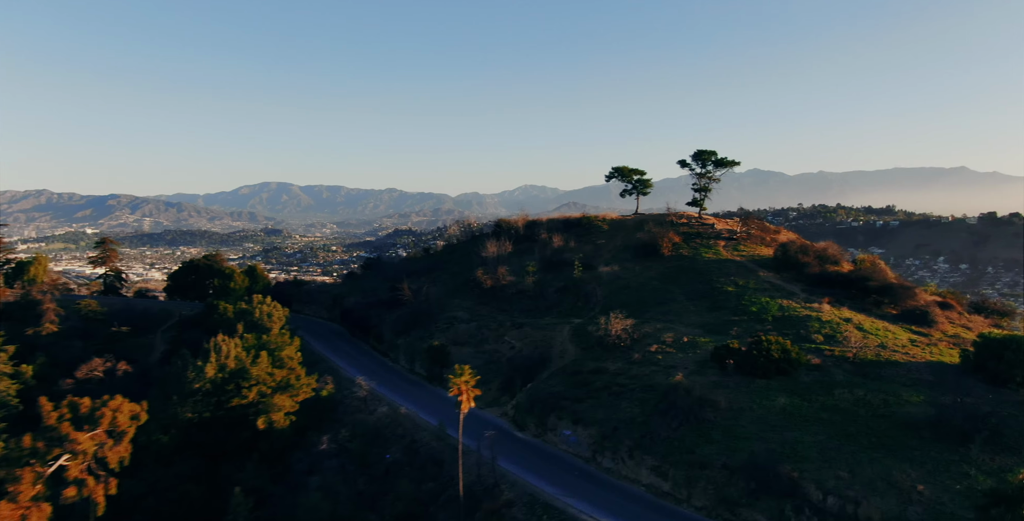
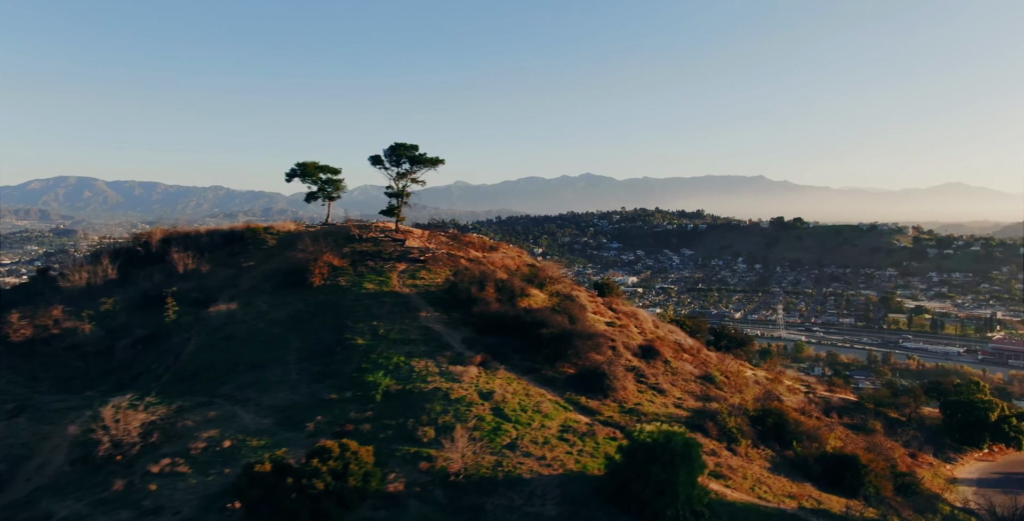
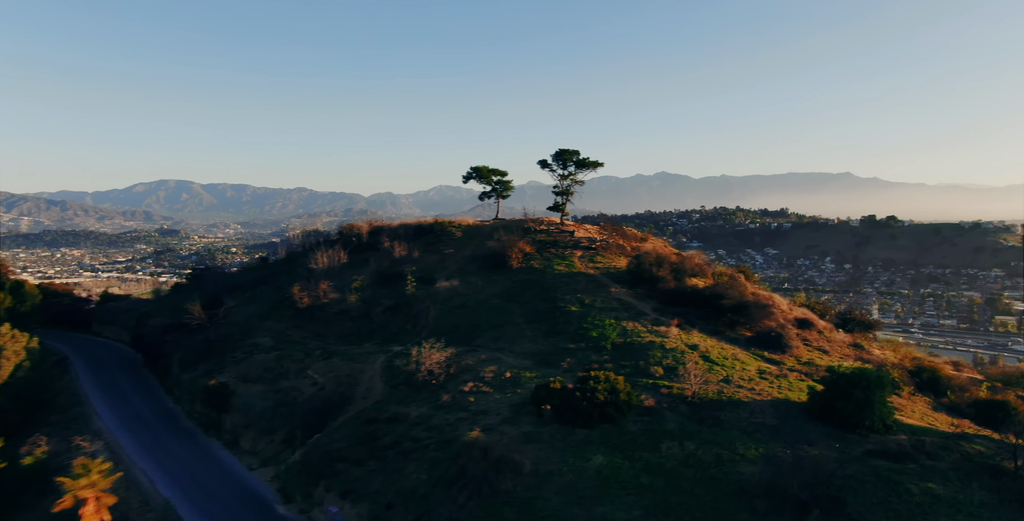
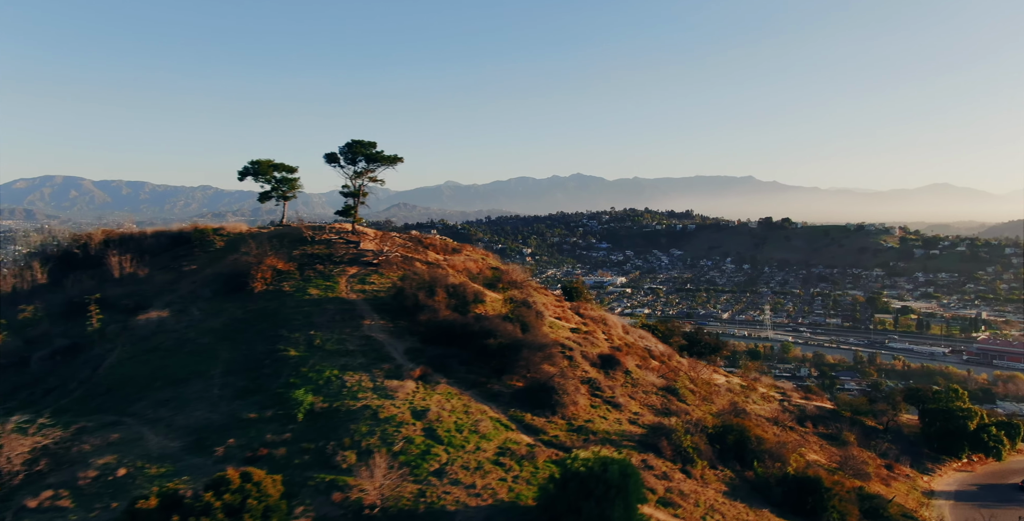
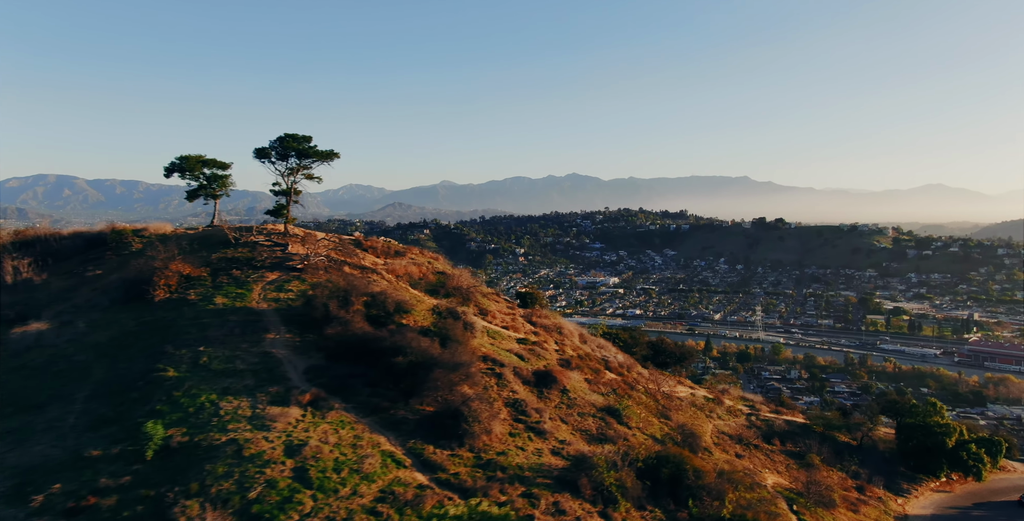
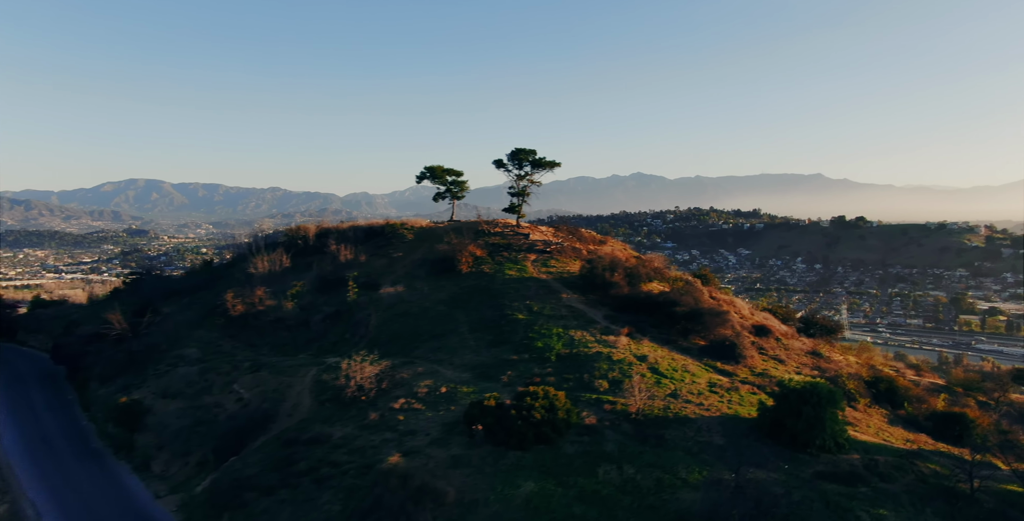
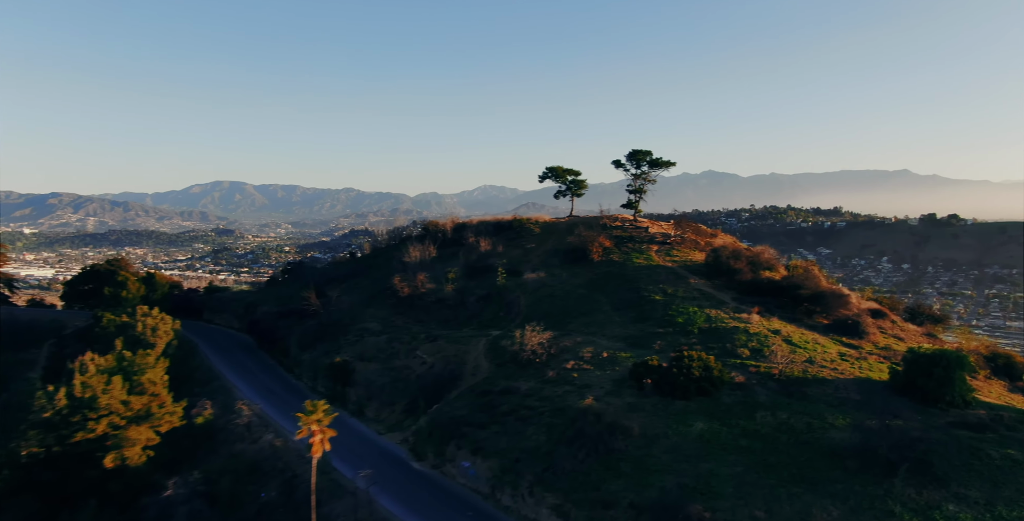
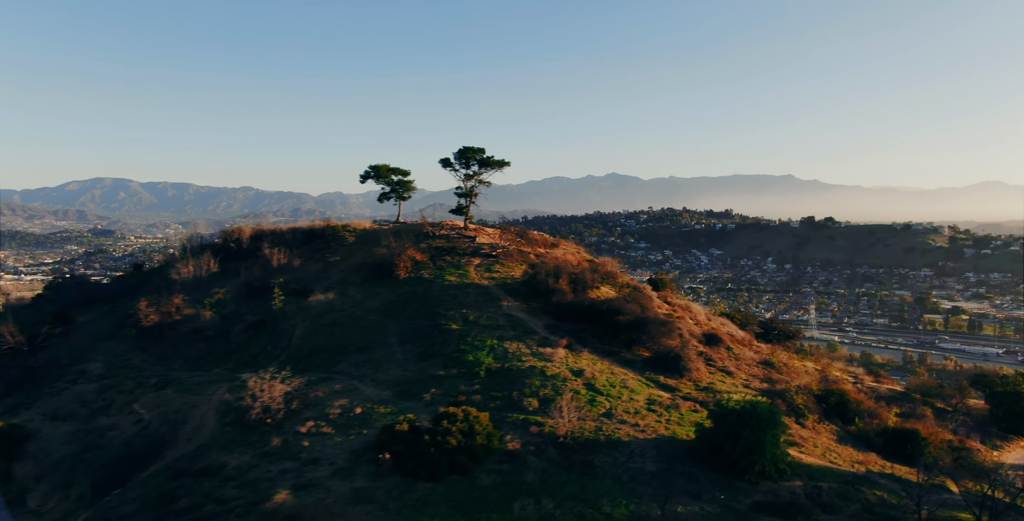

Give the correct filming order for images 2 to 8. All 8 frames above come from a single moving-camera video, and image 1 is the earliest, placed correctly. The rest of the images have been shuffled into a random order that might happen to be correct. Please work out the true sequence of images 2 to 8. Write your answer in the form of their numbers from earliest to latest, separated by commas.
7, 3, 6, 8, 2, 4, 5
